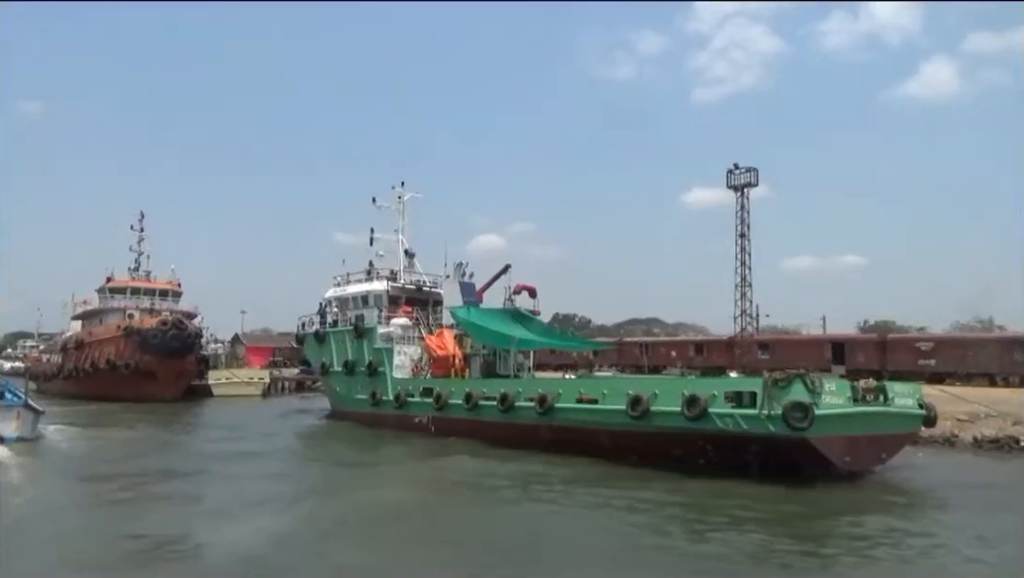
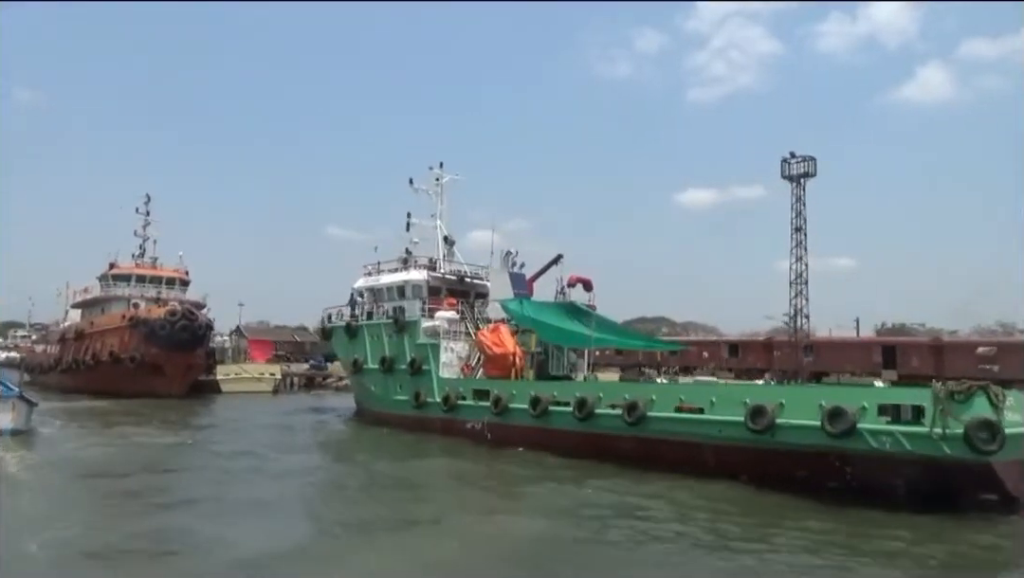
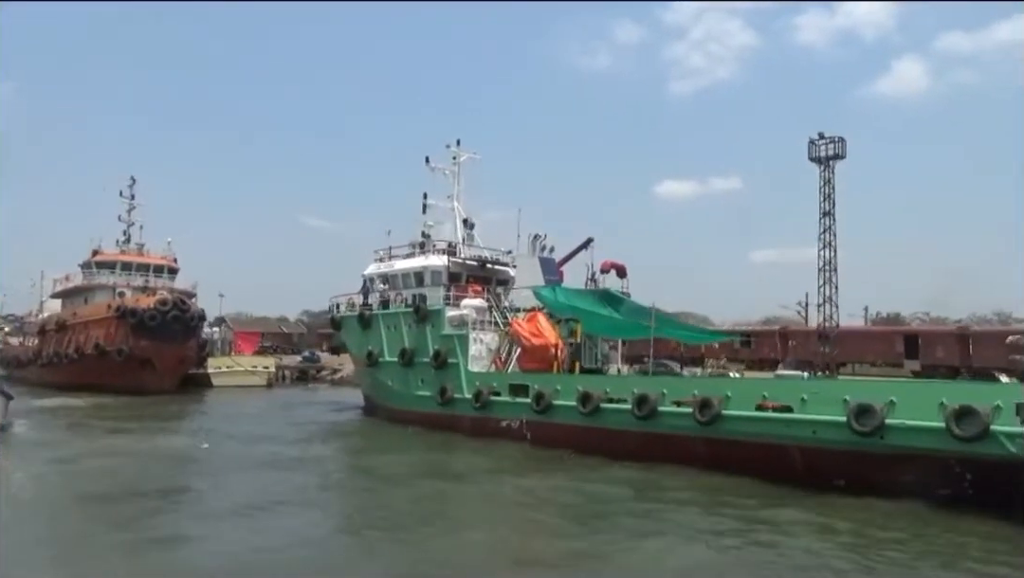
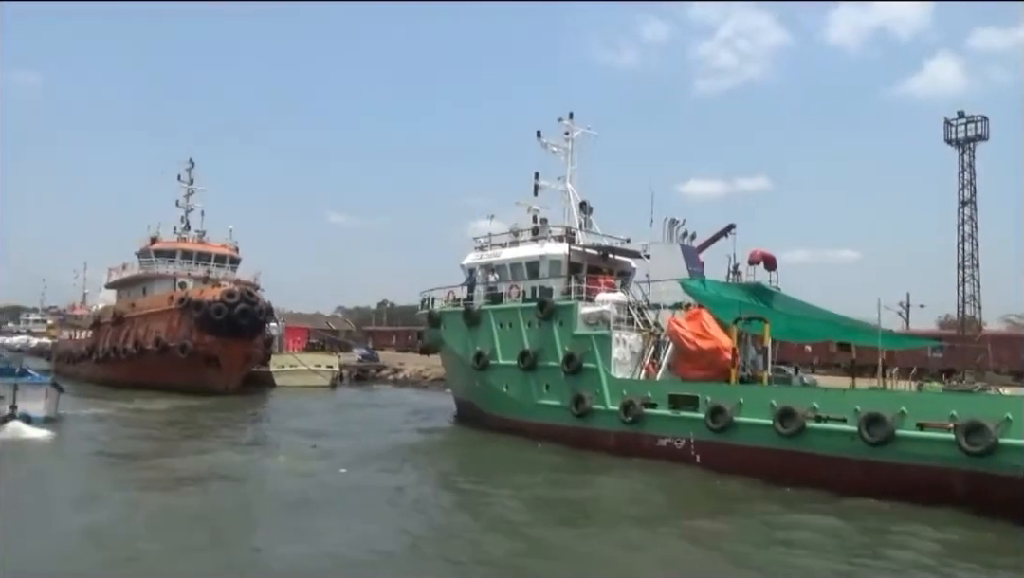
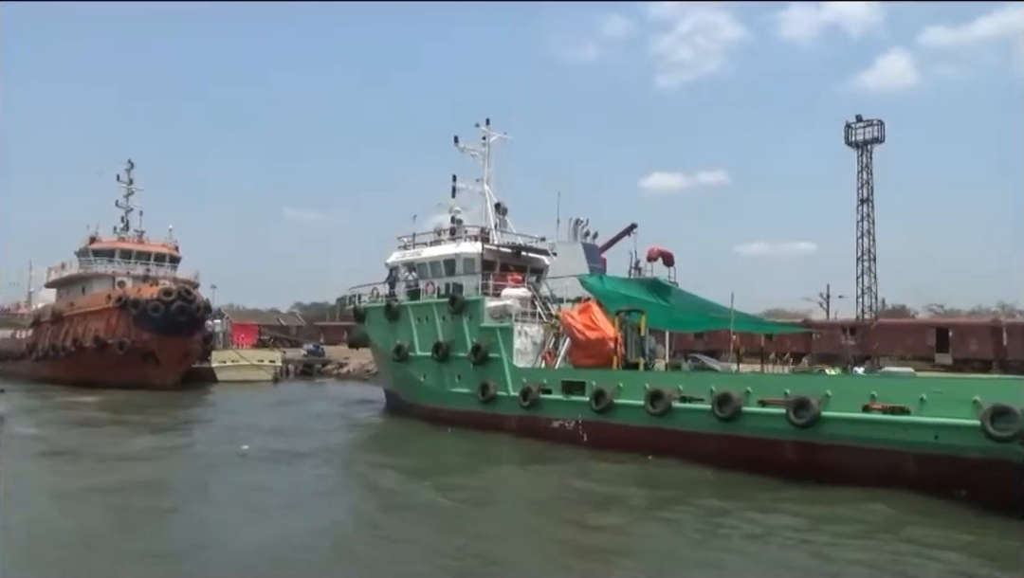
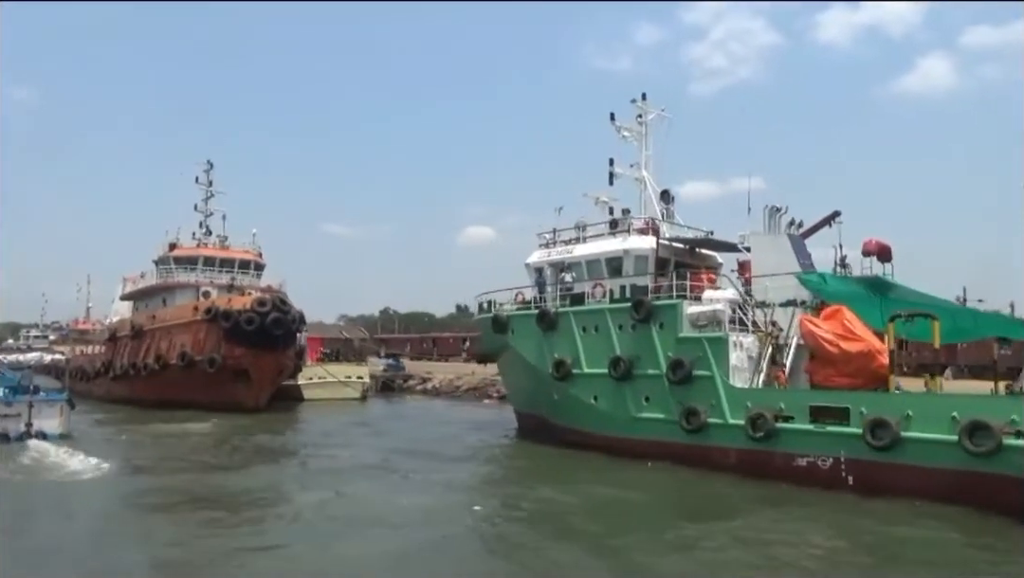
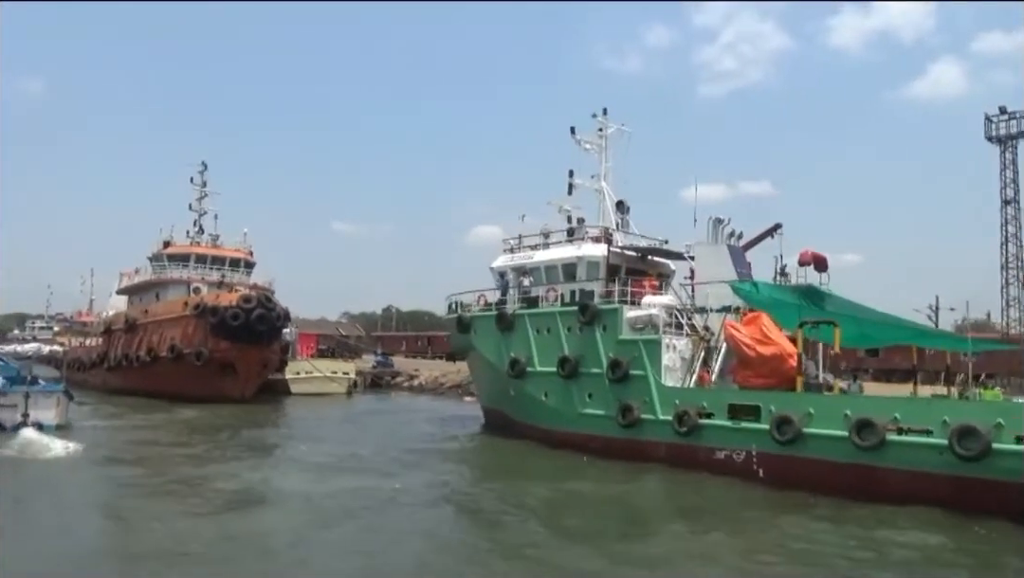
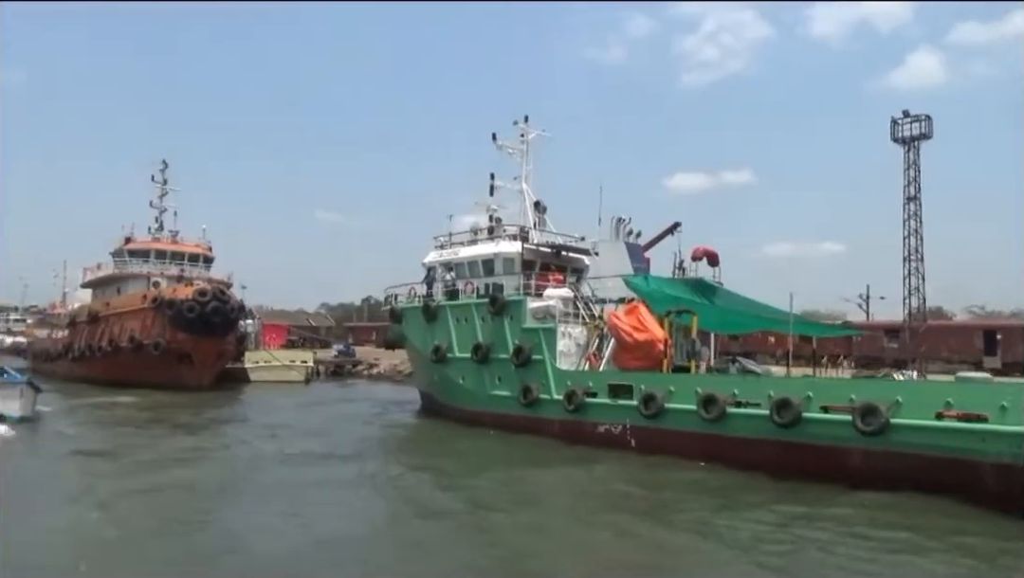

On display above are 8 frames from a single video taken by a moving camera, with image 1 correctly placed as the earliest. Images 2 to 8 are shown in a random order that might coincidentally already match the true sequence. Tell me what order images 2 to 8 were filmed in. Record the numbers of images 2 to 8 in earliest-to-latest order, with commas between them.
2, 3, 5, 8, 4, 7, 6
